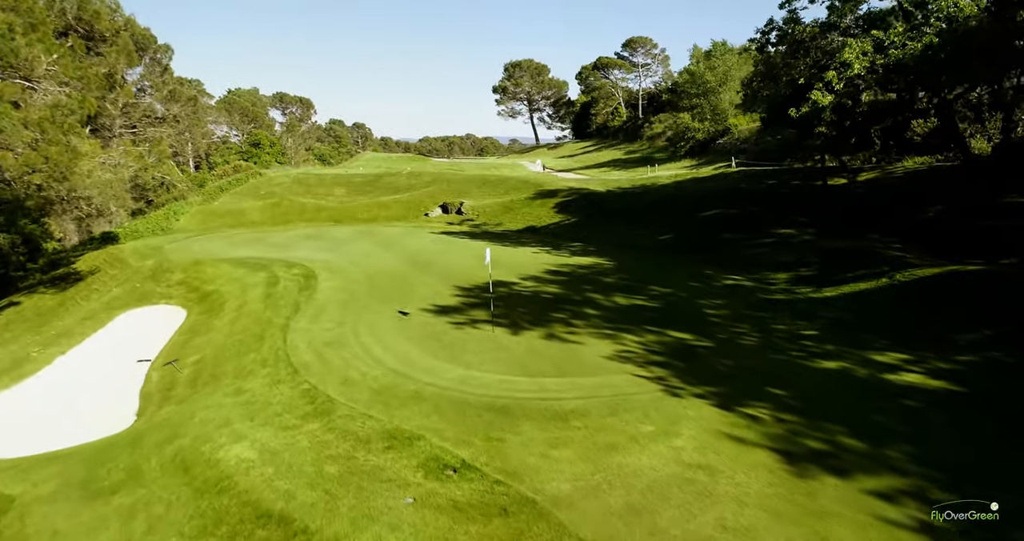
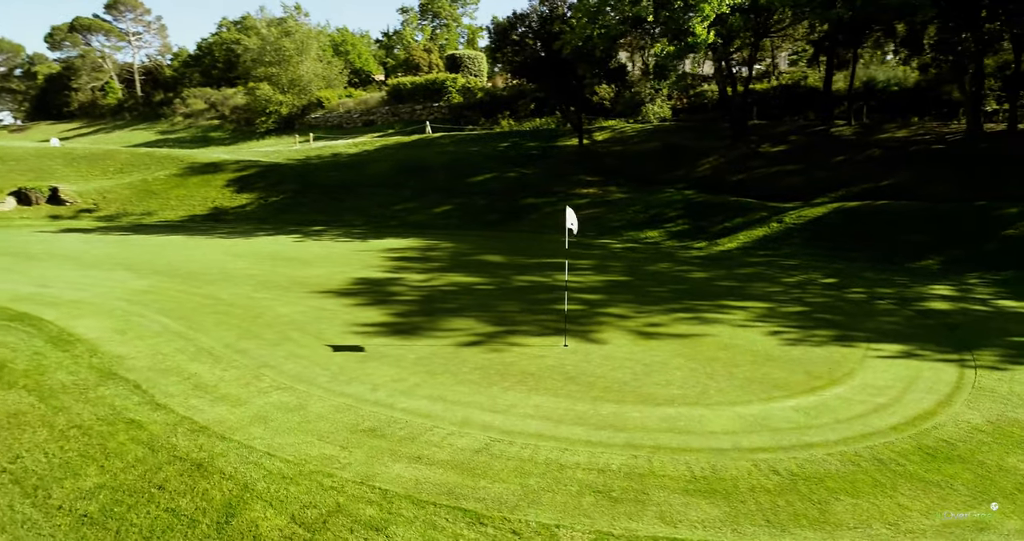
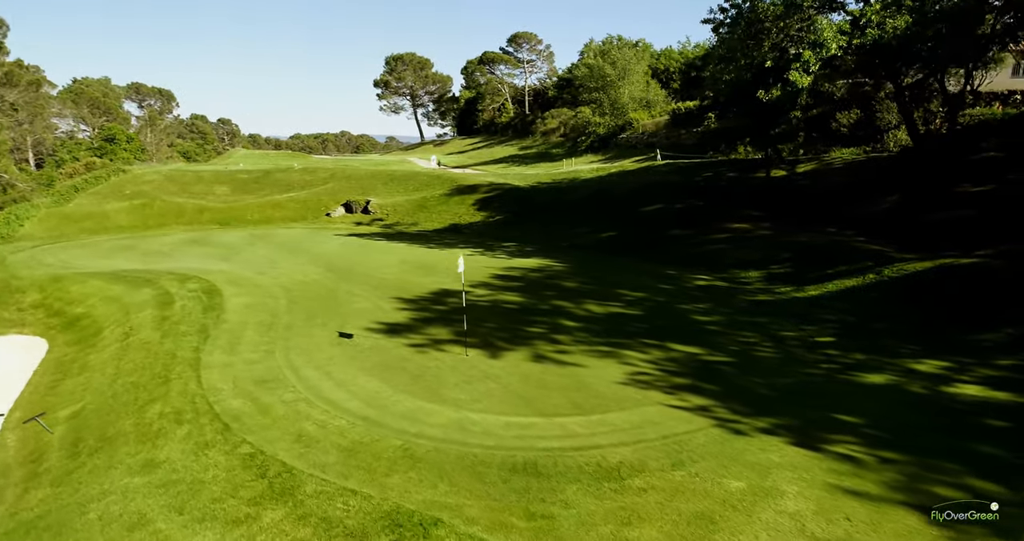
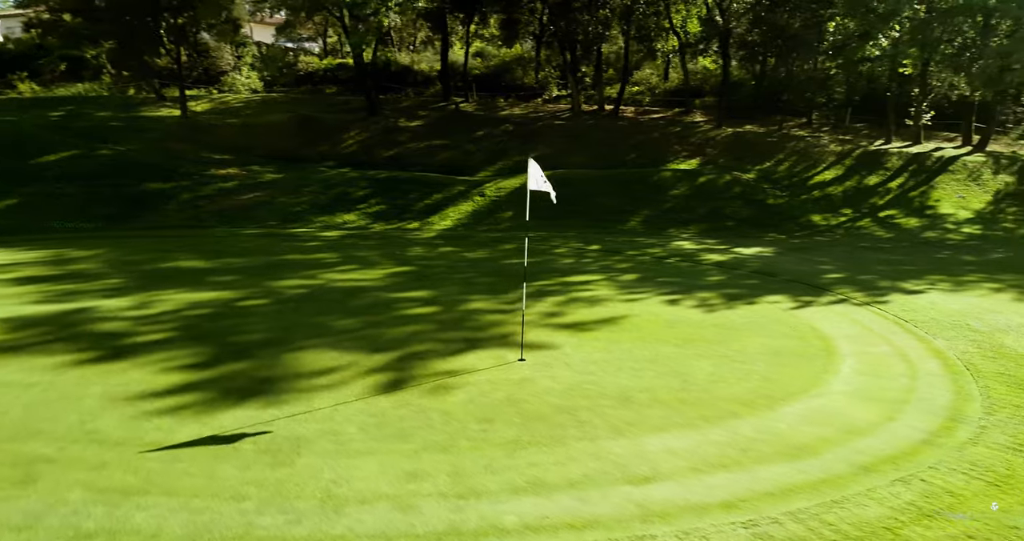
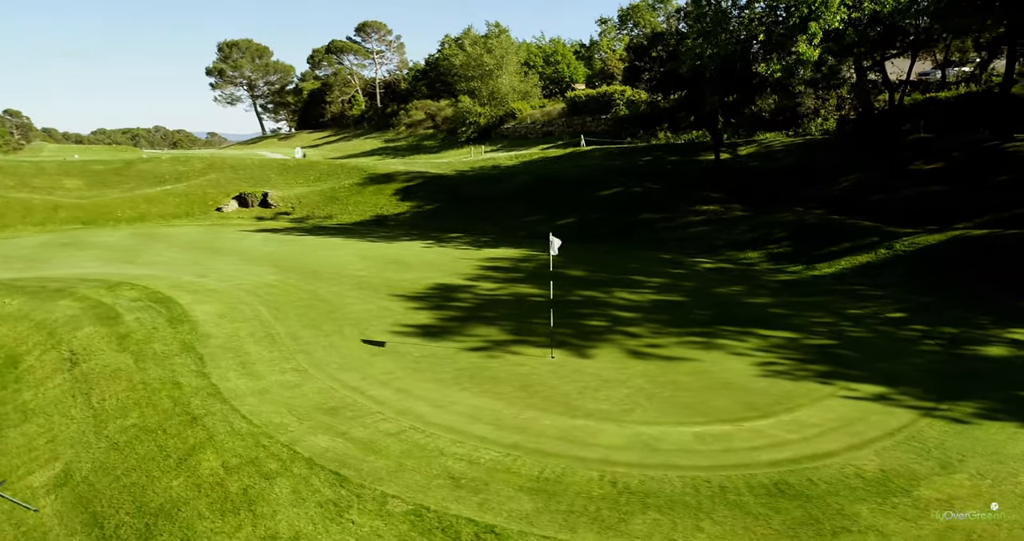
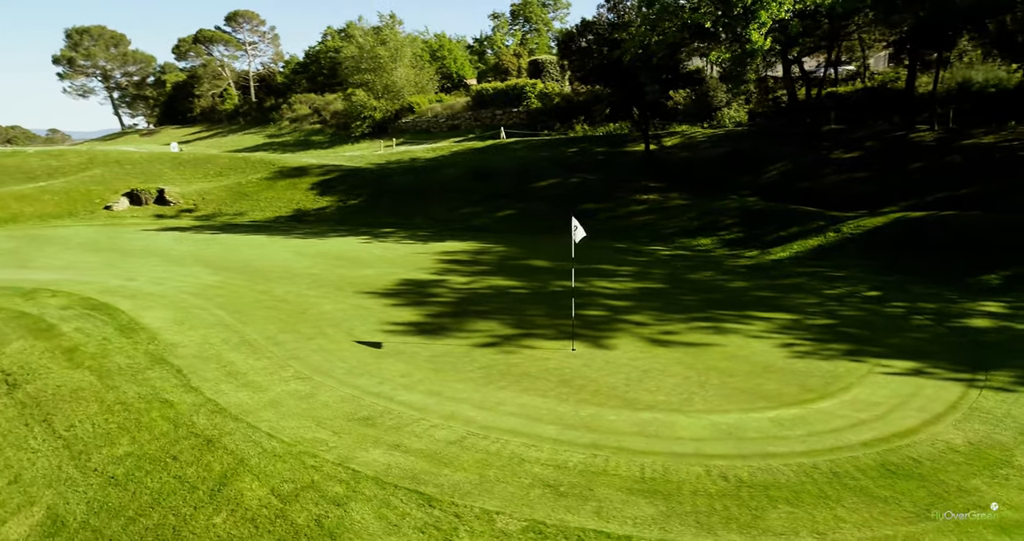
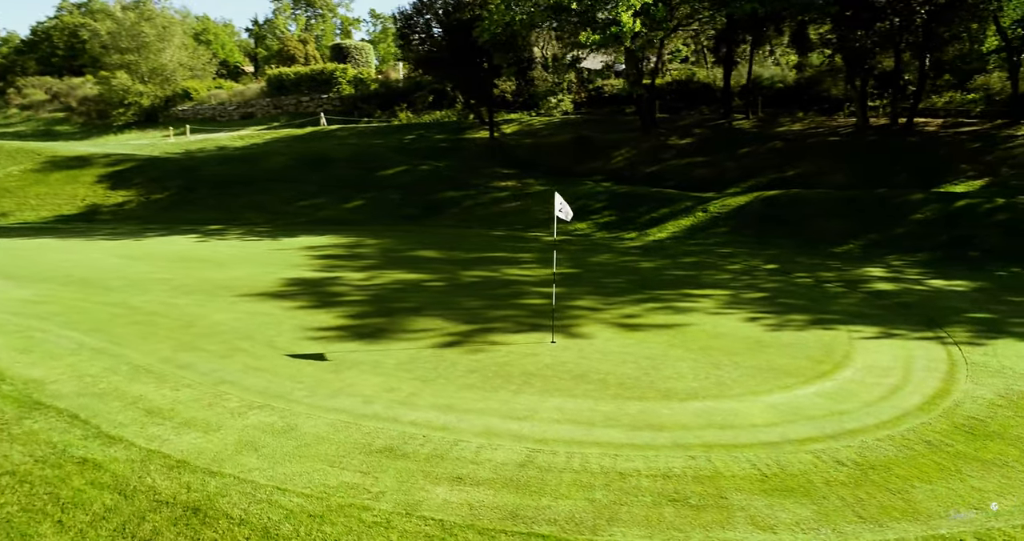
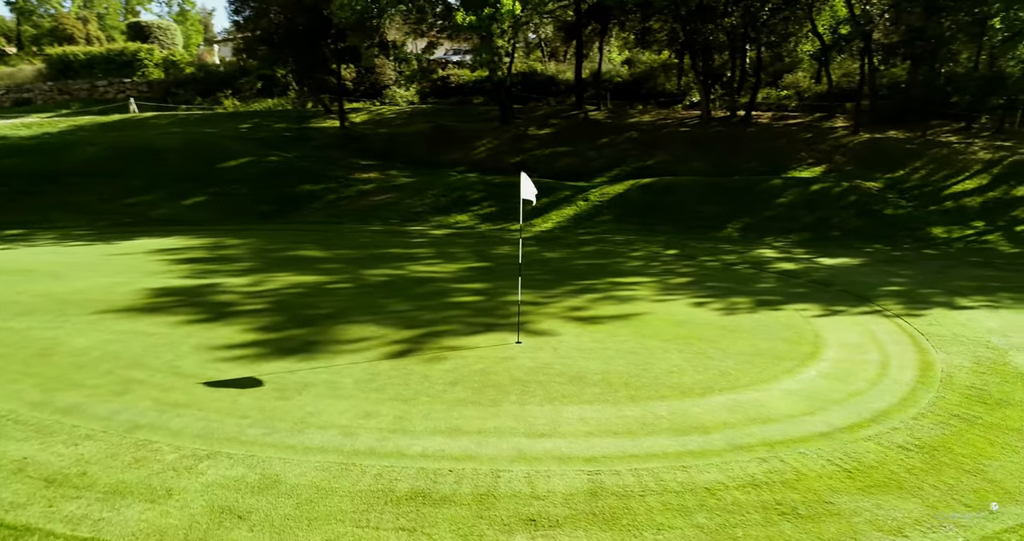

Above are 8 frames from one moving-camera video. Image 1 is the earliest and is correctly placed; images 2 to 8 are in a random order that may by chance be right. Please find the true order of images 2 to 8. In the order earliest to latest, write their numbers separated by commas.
3, 5, 6, 2, 7, 8, 4
